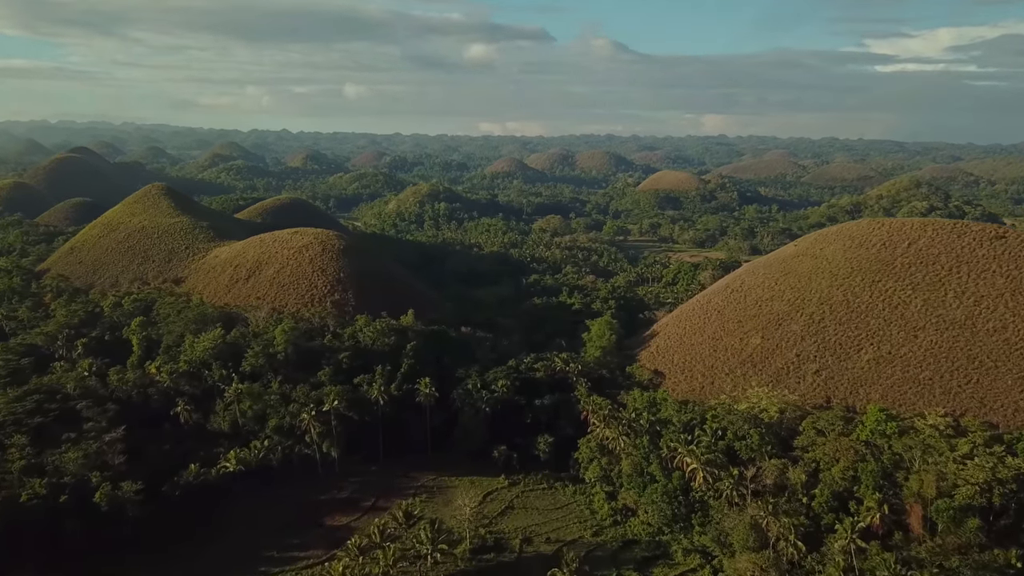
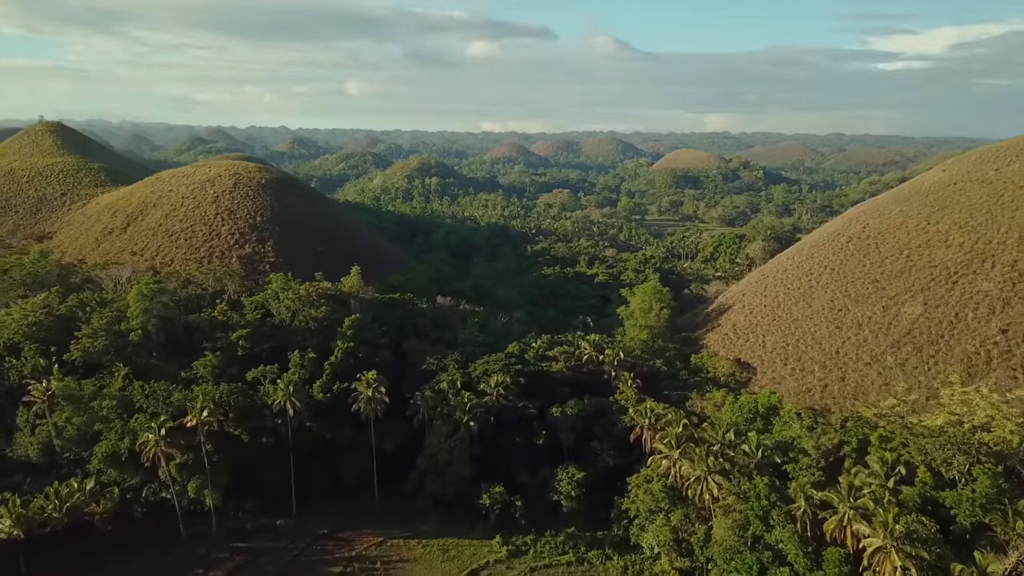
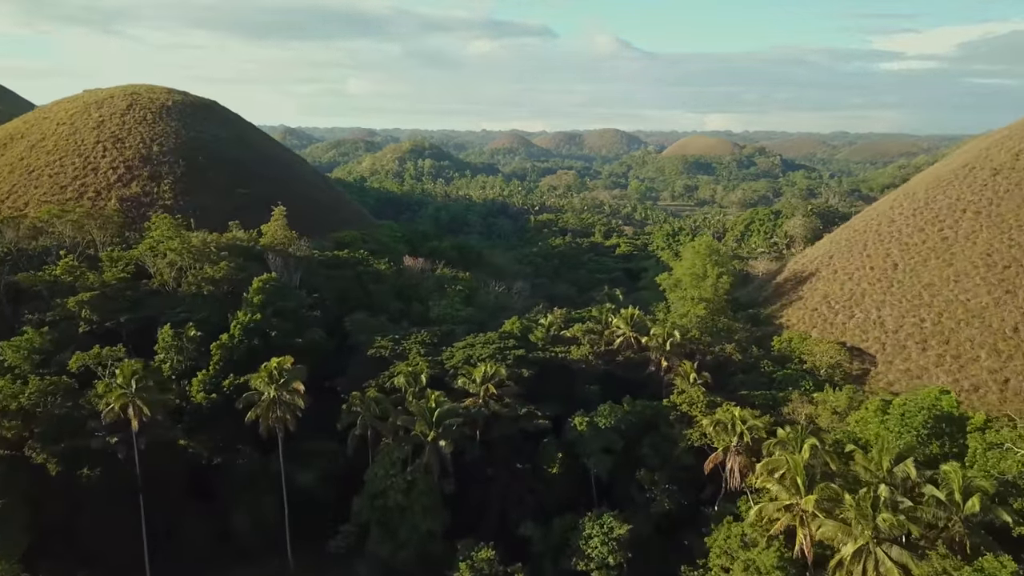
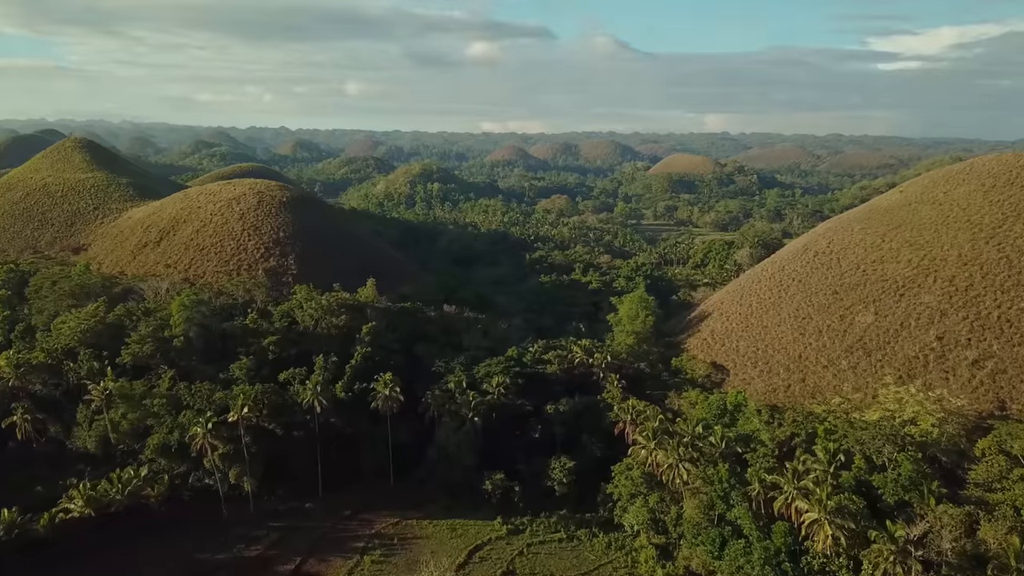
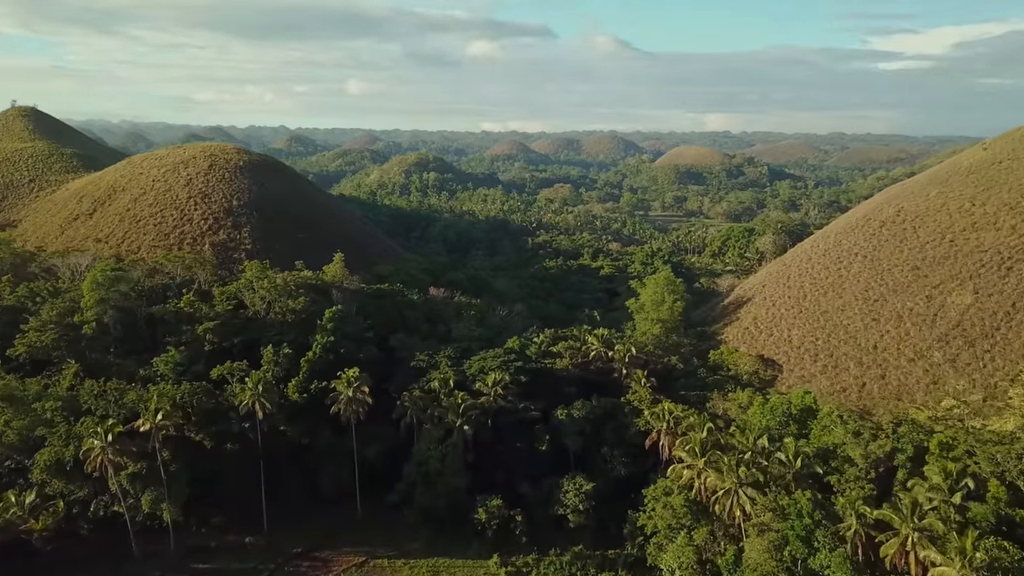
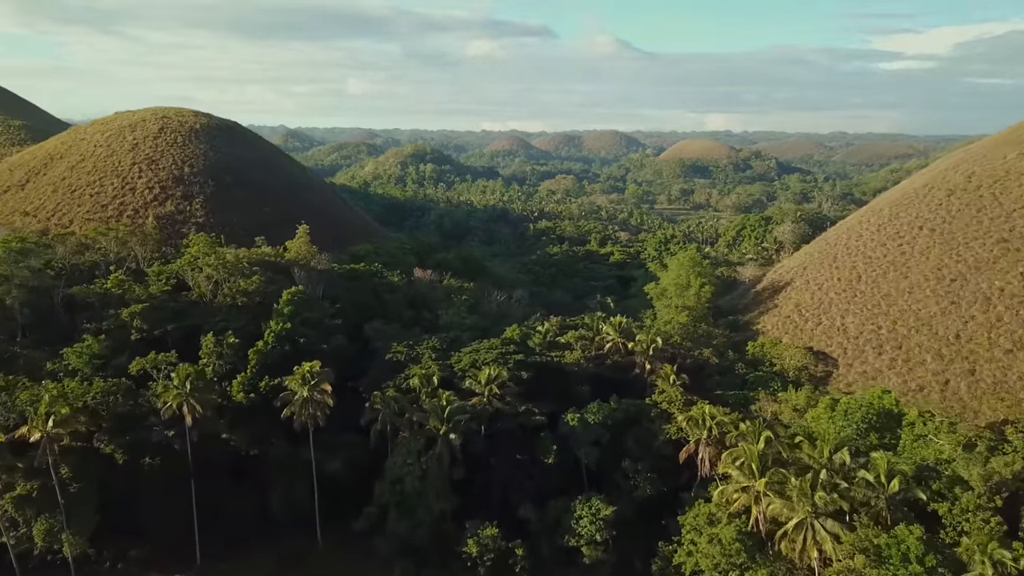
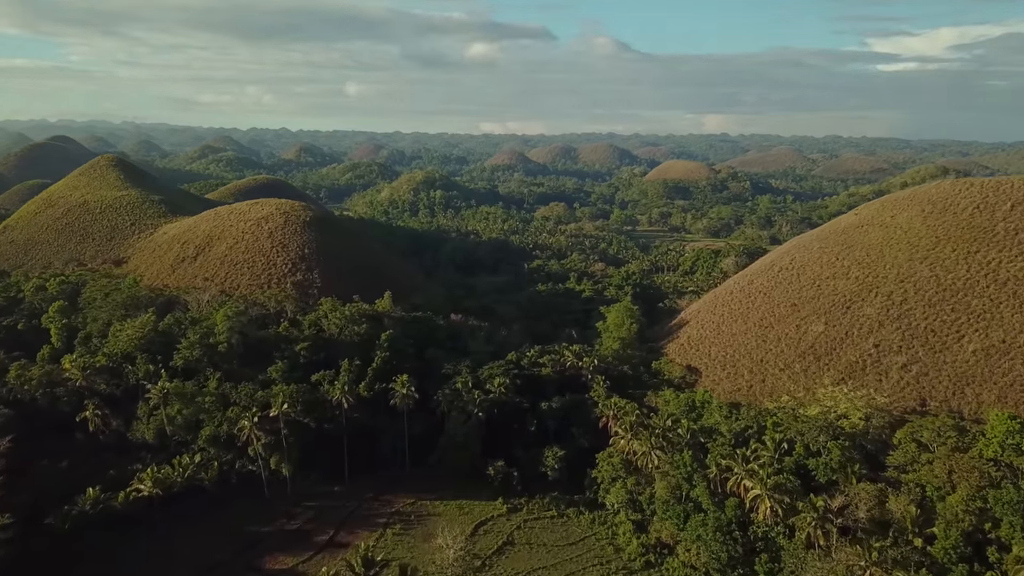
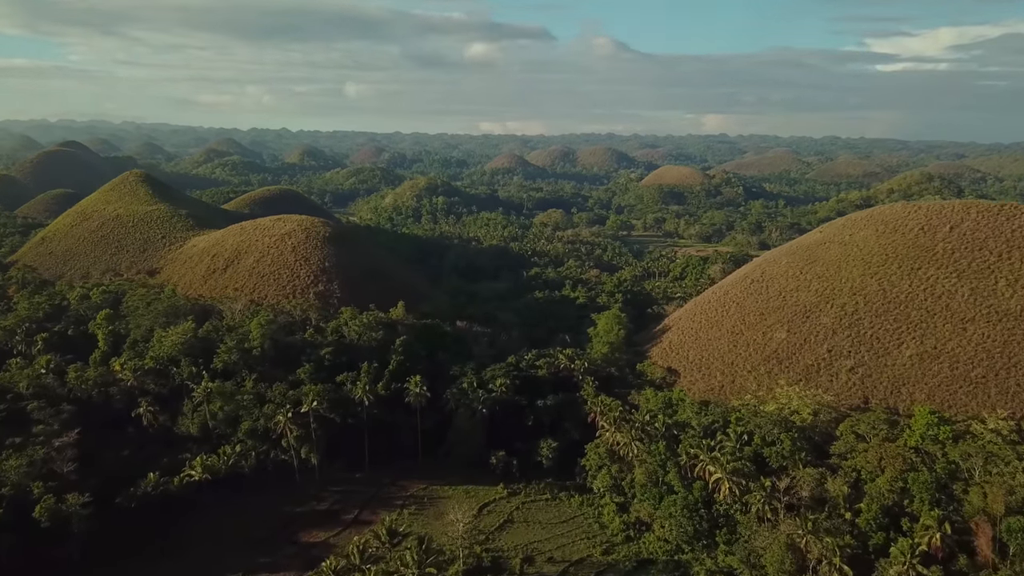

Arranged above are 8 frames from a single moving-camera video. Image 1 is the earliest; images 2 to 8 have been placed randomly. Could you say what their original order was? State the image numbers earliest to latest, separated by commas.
8, 7, 4, 2, 5, 6, 3
